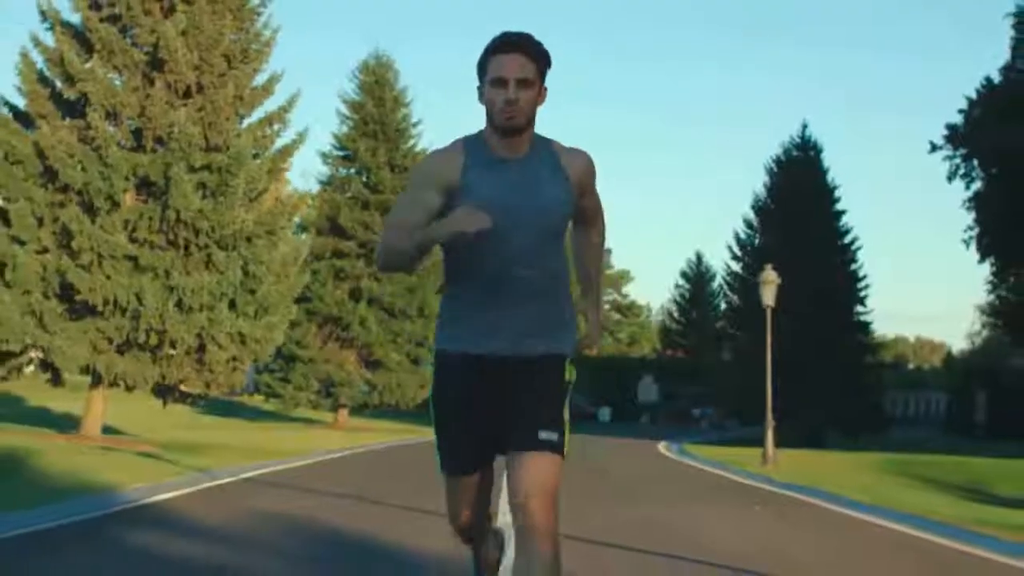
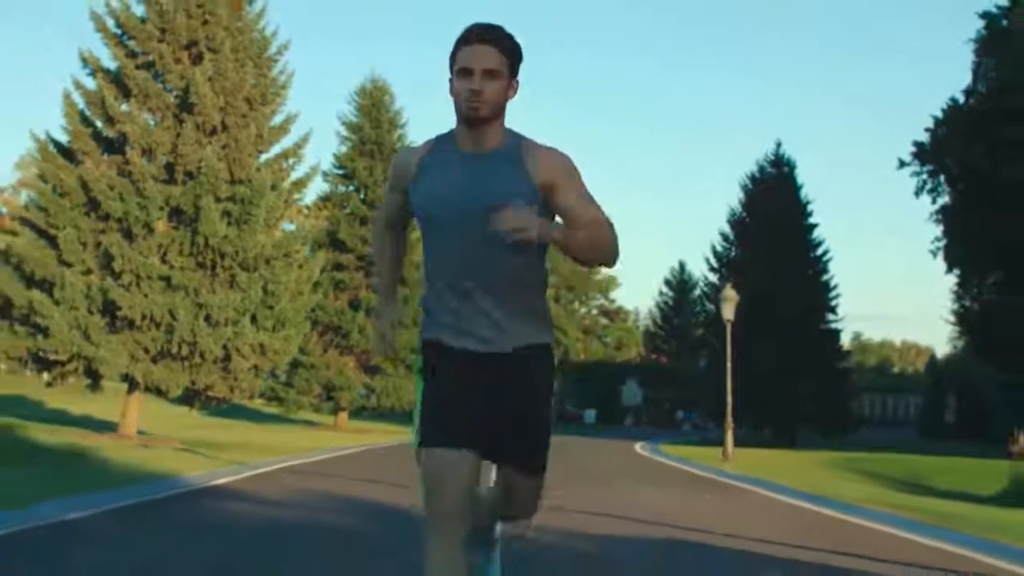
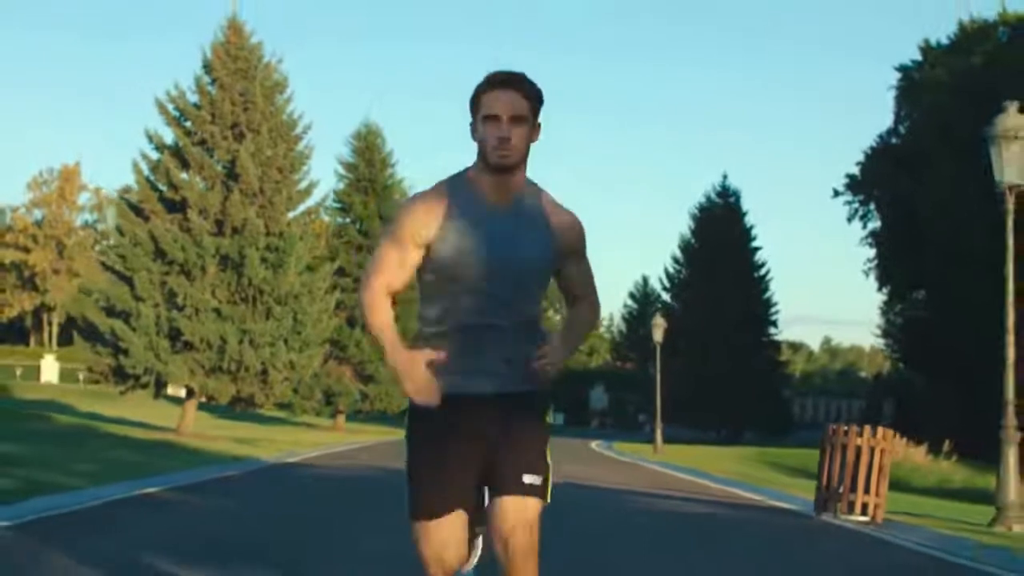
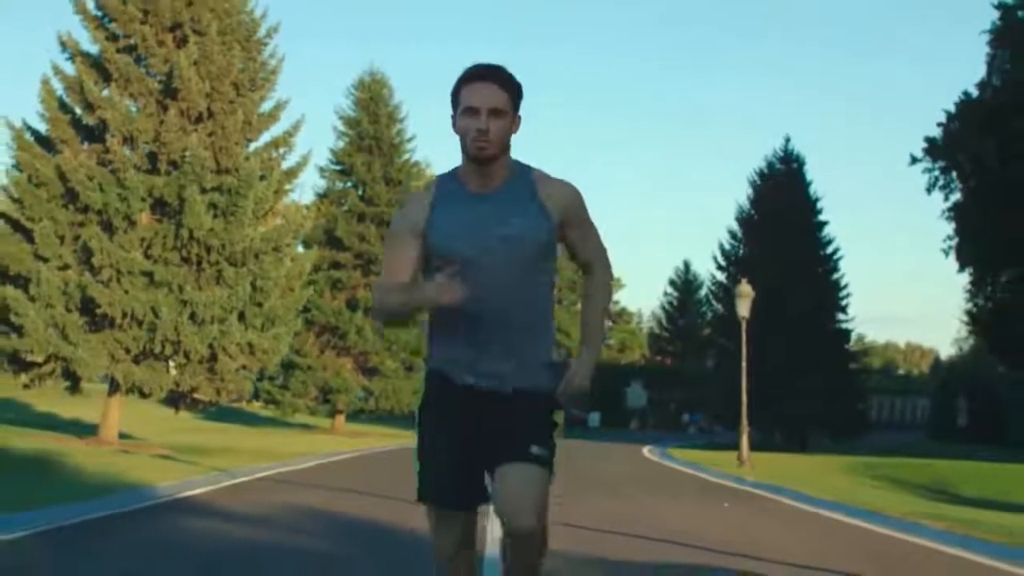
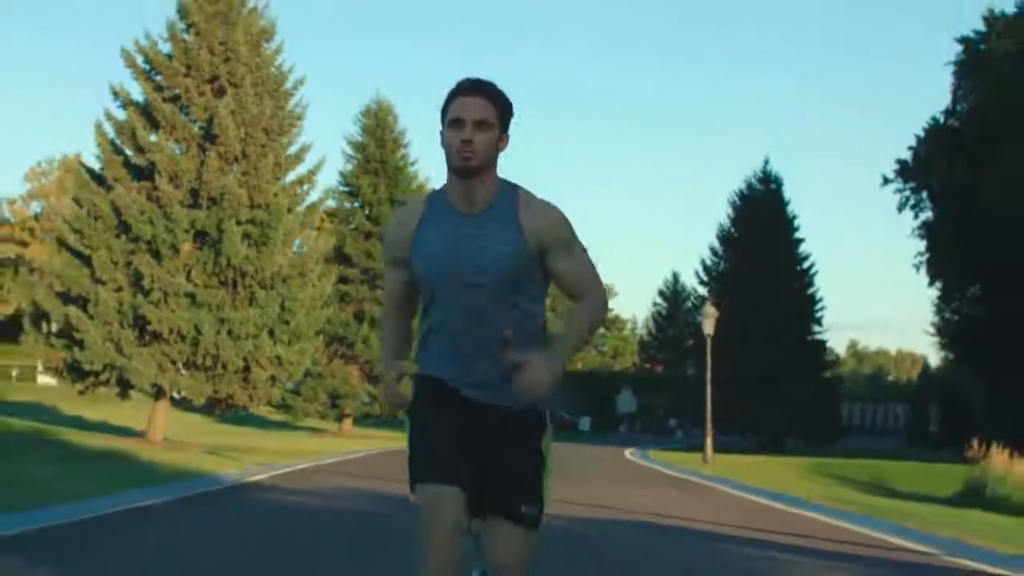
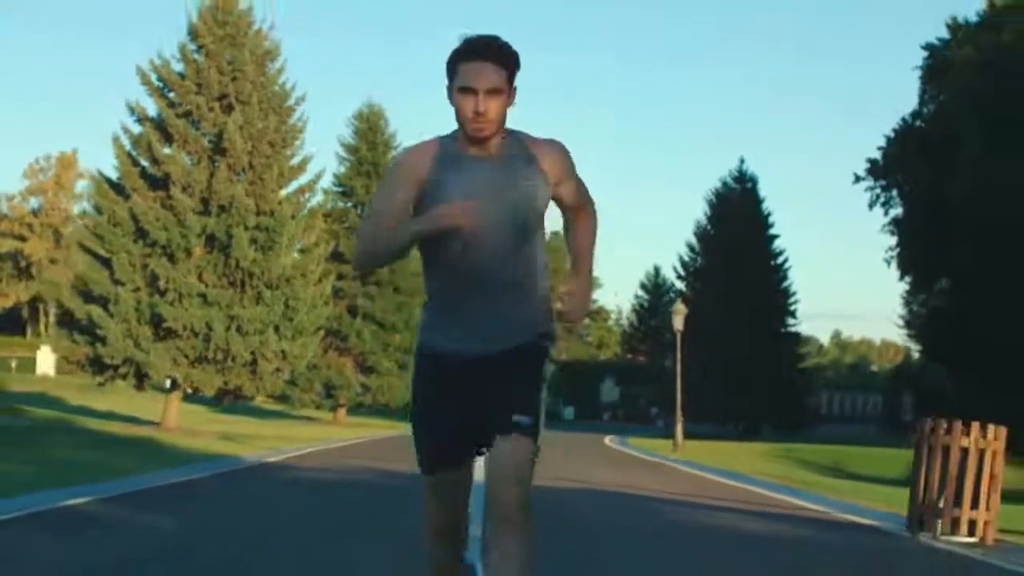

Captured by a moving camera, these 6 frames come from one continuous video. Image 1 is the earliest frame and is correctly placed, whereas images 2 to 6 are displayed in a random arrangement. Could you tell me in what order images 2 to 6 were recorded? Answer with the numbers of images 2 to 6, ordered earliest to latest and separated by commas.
4, 2, 5, 6, 3
